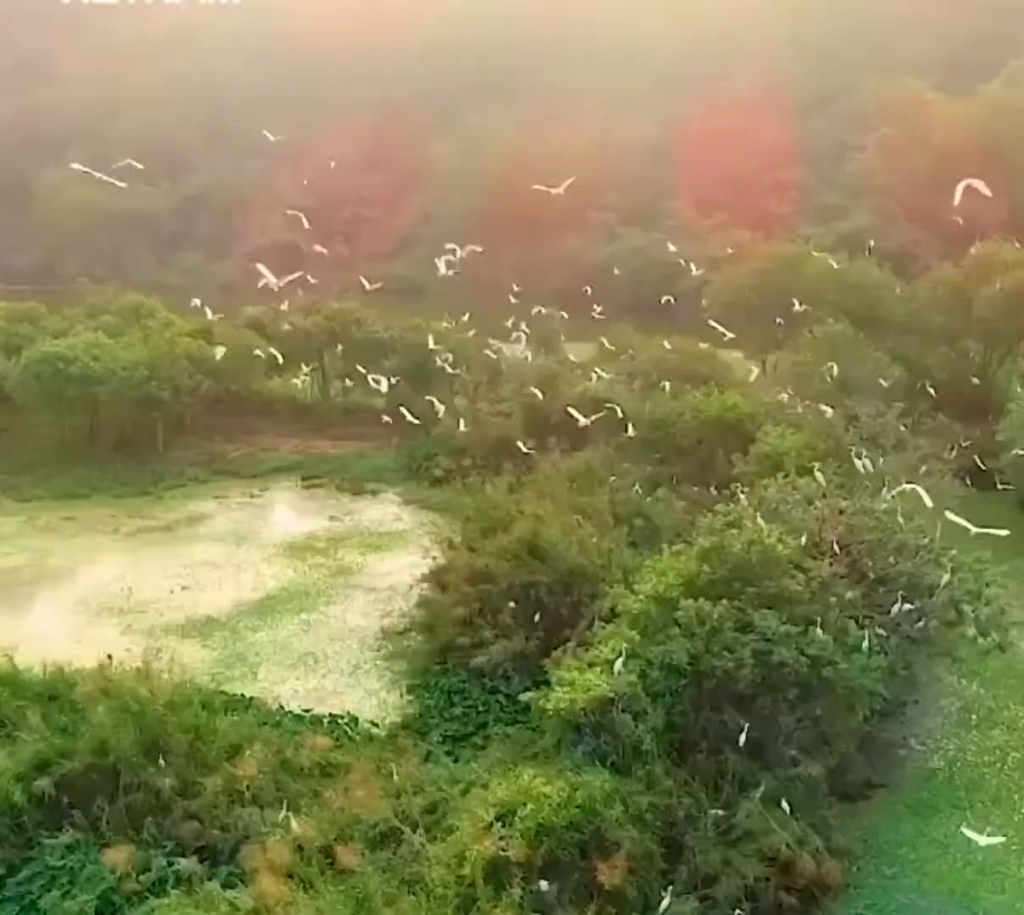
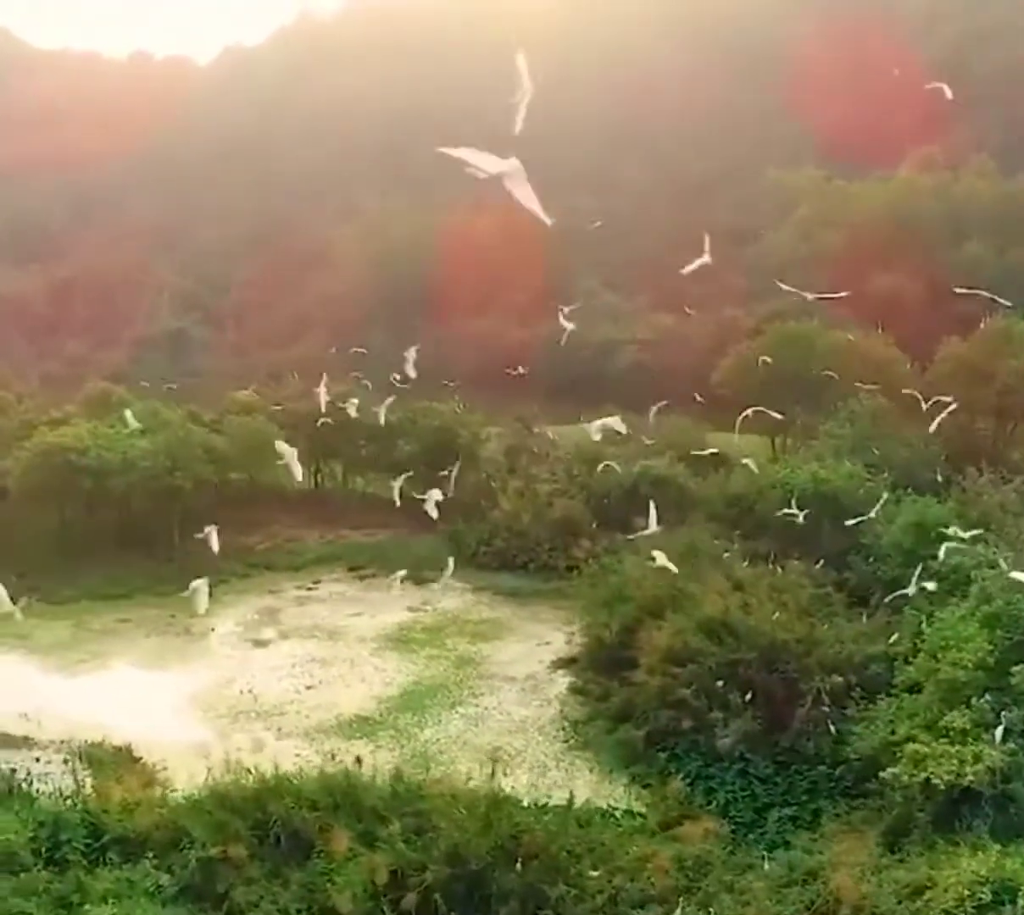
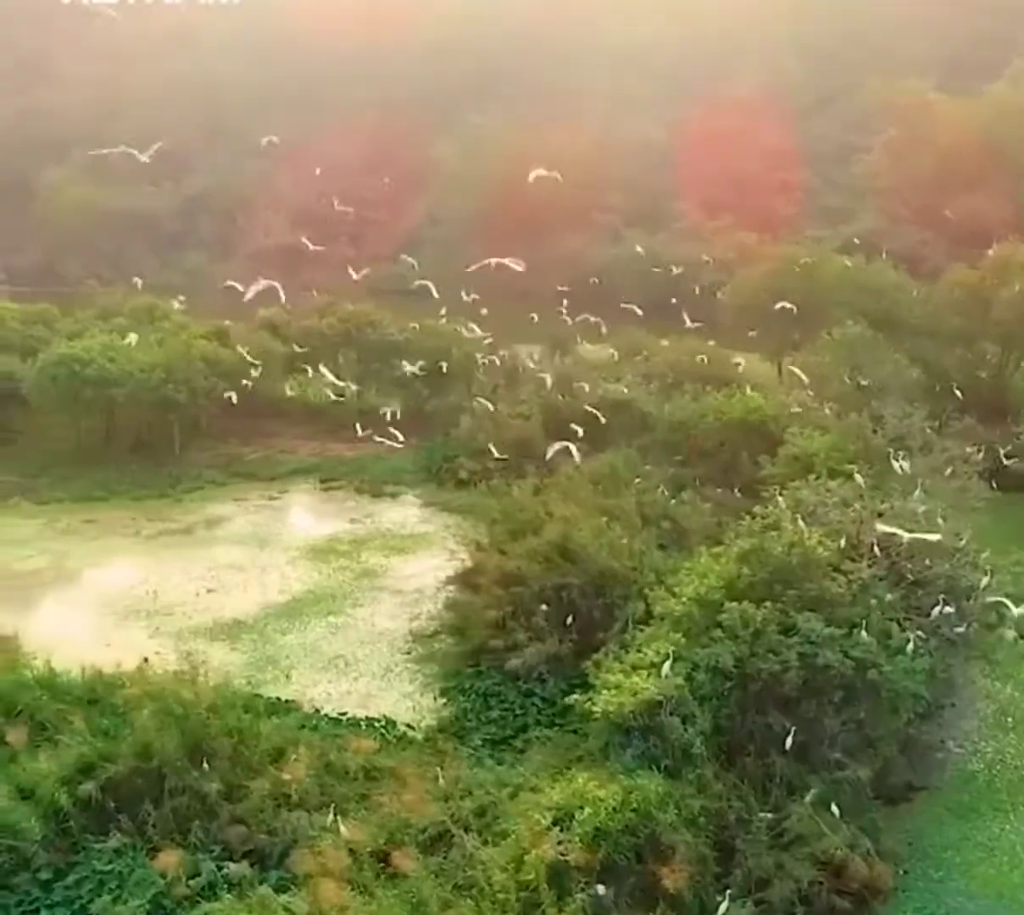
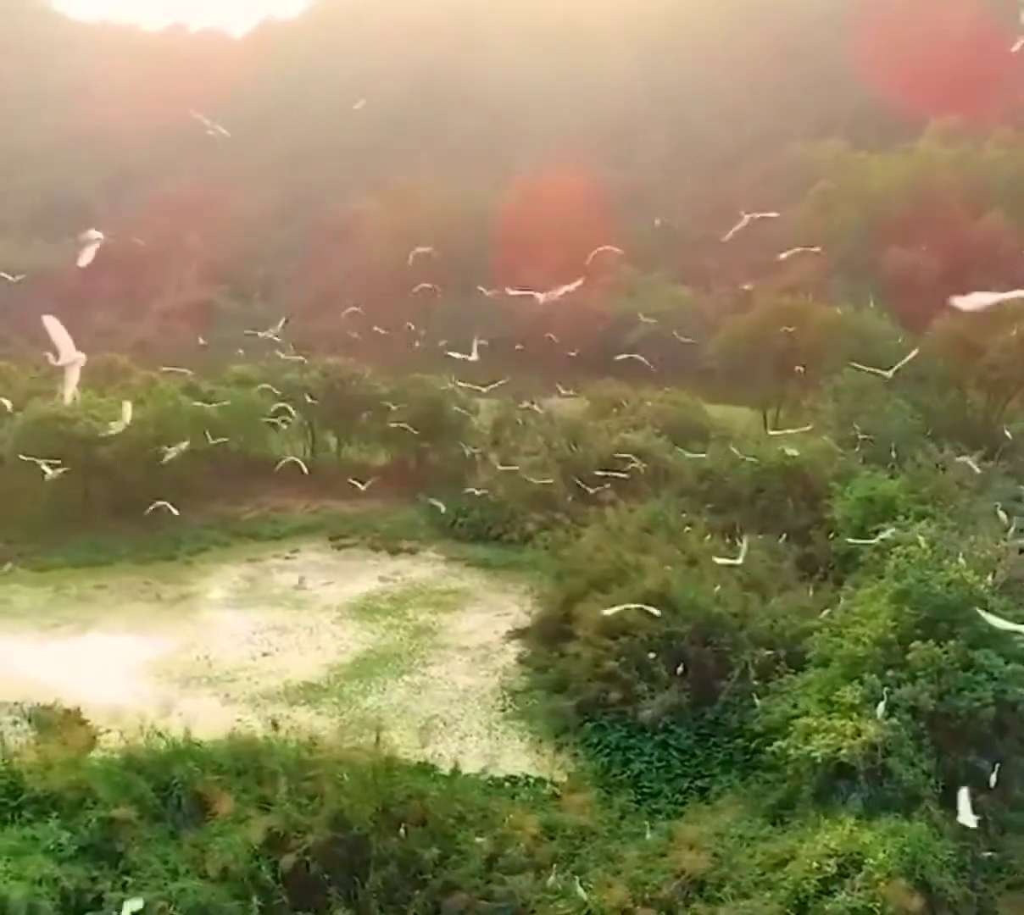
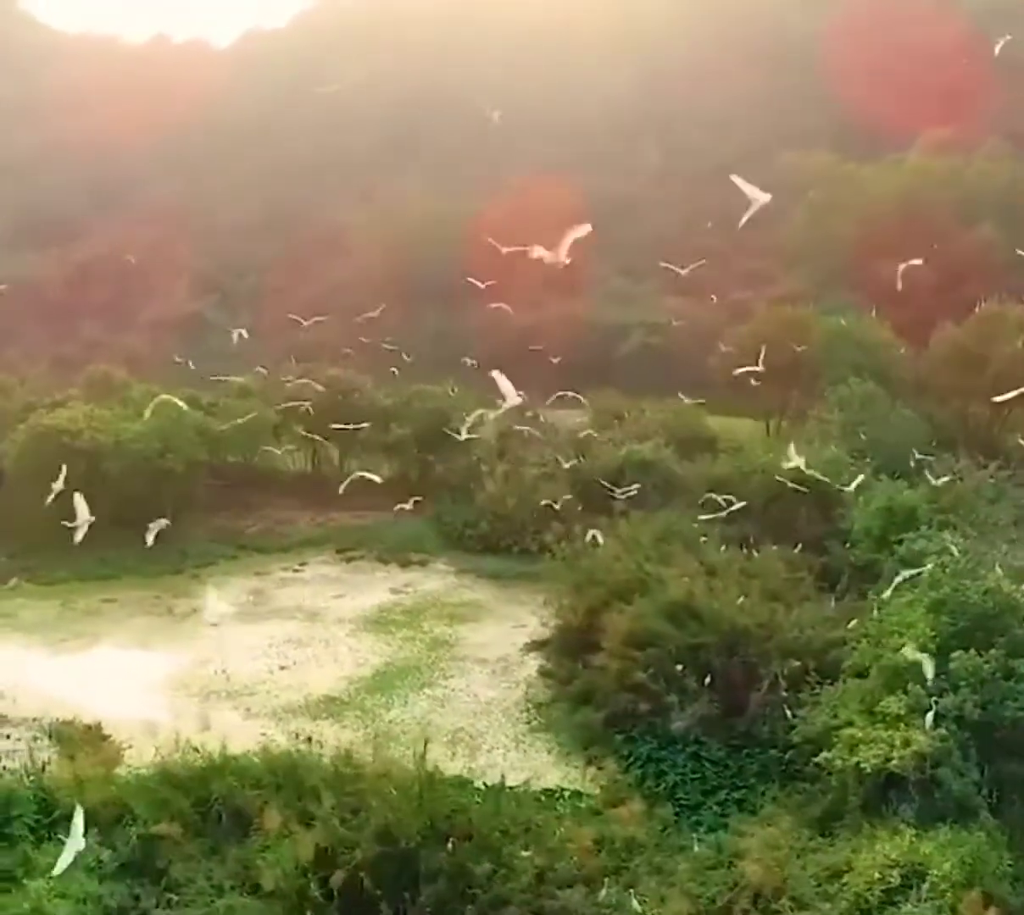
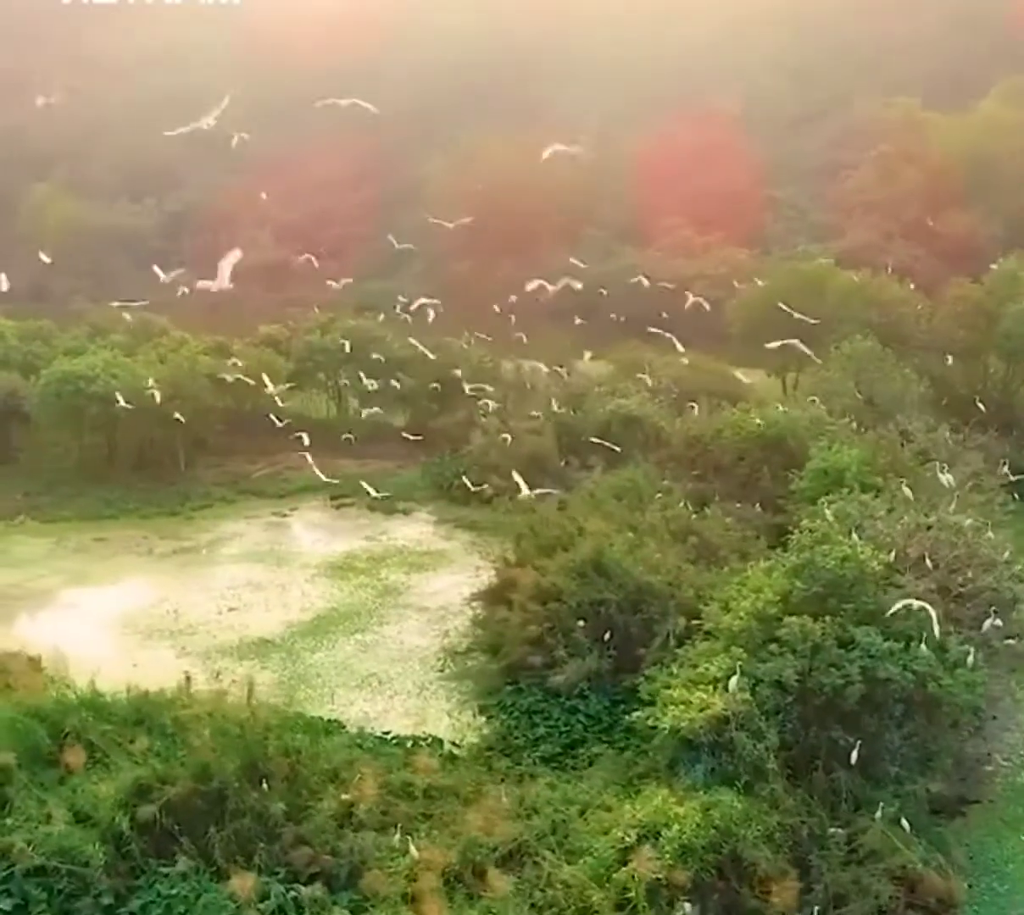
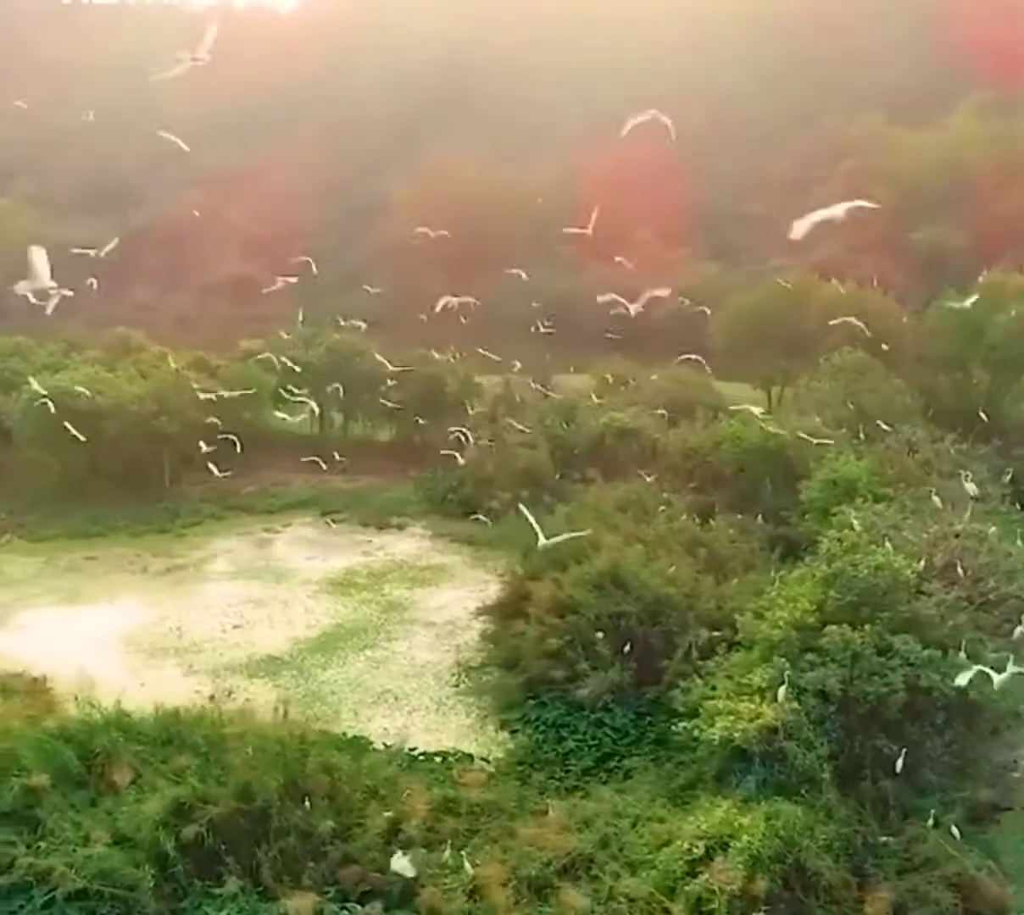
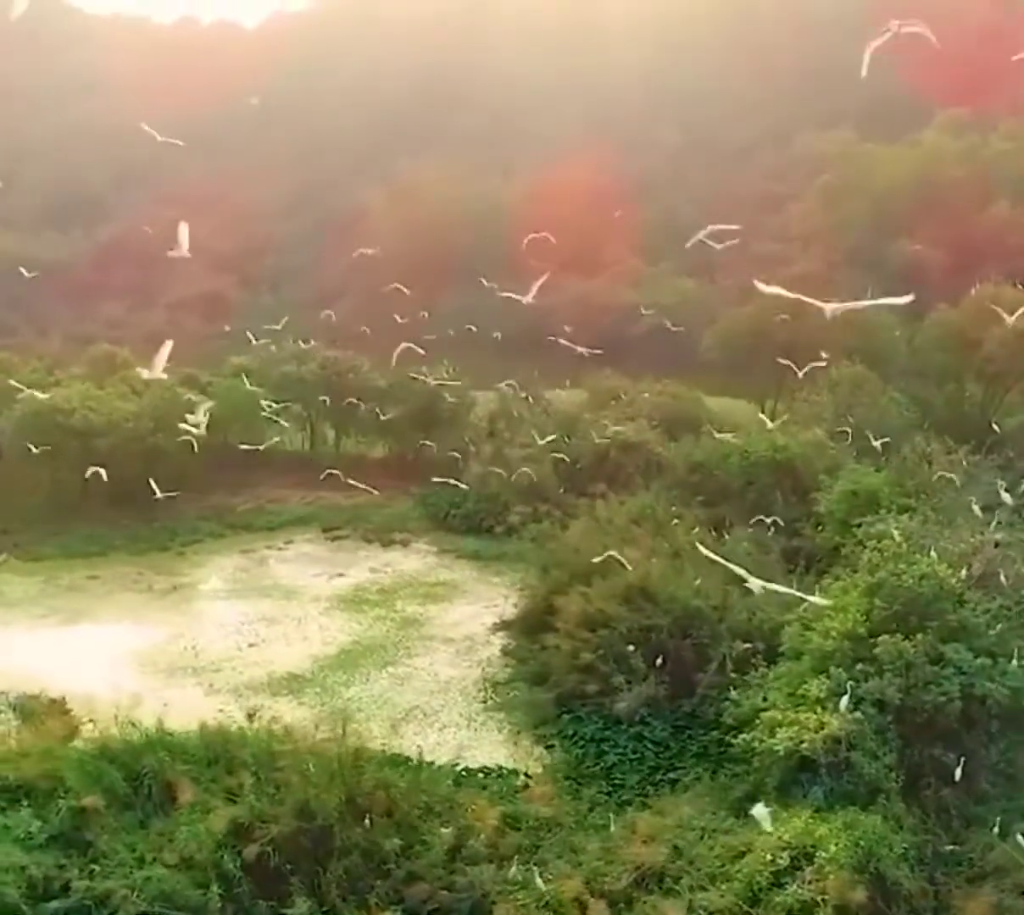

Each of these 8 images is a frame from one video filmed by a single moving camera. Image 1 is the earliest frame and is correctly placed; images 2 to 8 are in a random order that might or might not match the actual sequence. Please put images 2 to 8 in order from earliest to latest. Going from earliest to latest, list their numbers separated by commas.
3, 6, 7, 8, 4, 5, 2
